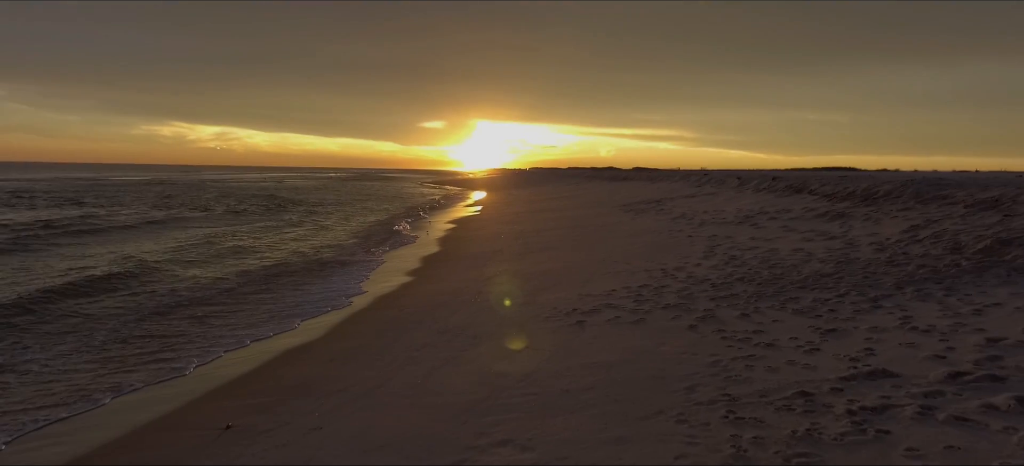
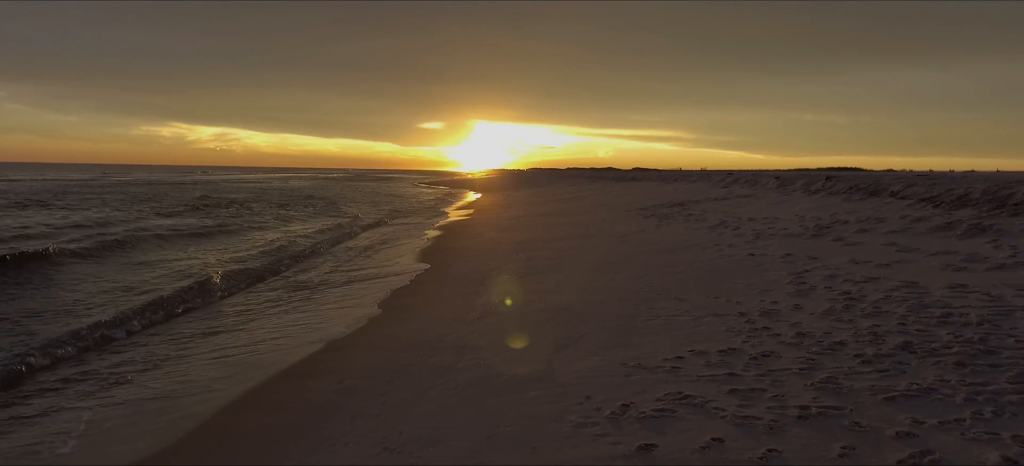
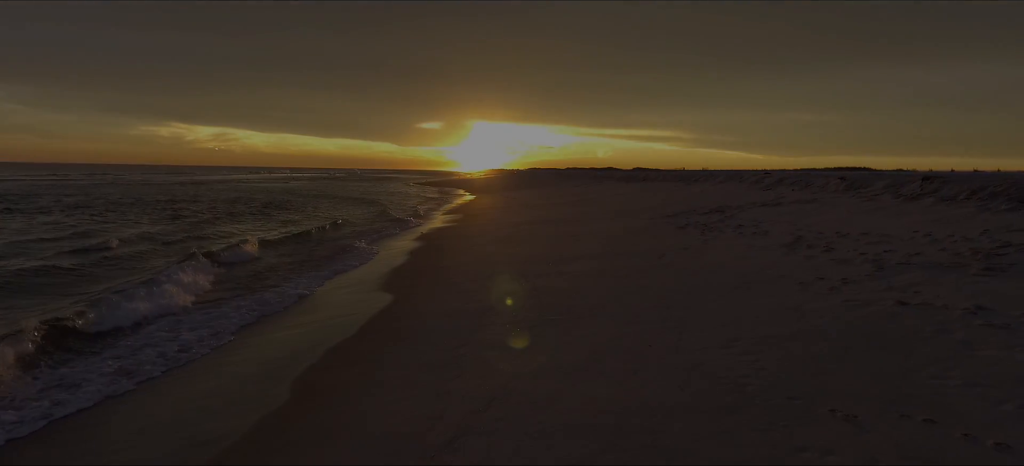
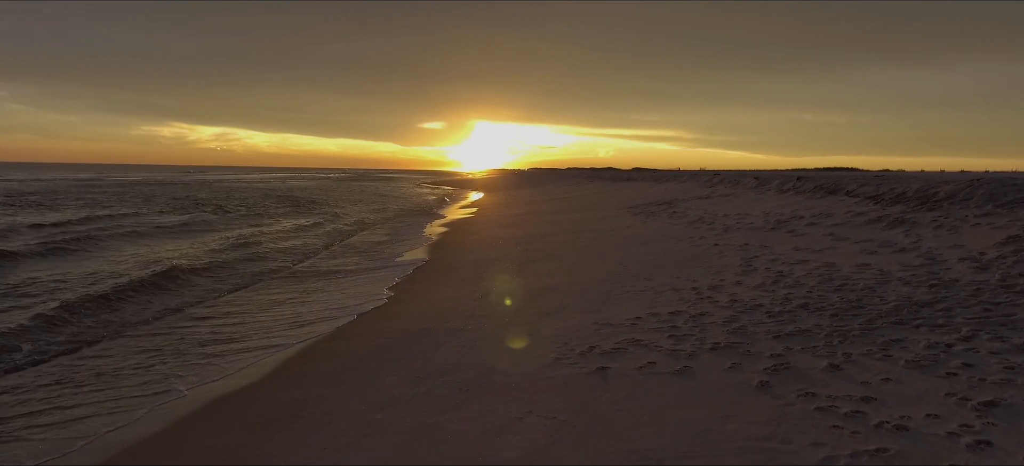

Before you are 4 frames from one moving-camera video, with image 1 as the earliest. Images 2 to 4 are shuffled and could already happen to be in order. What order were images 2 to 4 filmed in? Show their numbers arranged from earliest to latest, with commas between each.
4, 2, 3
